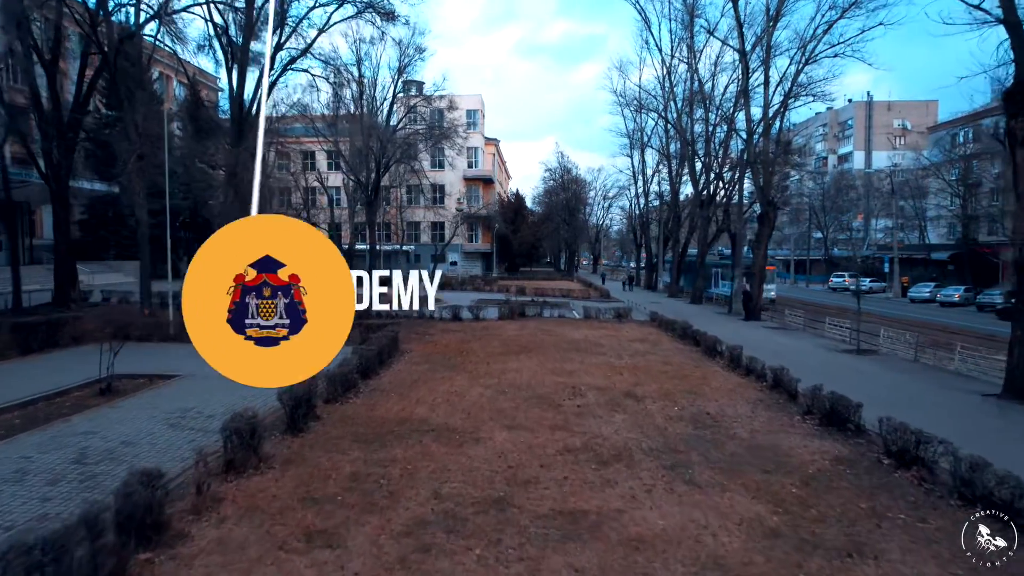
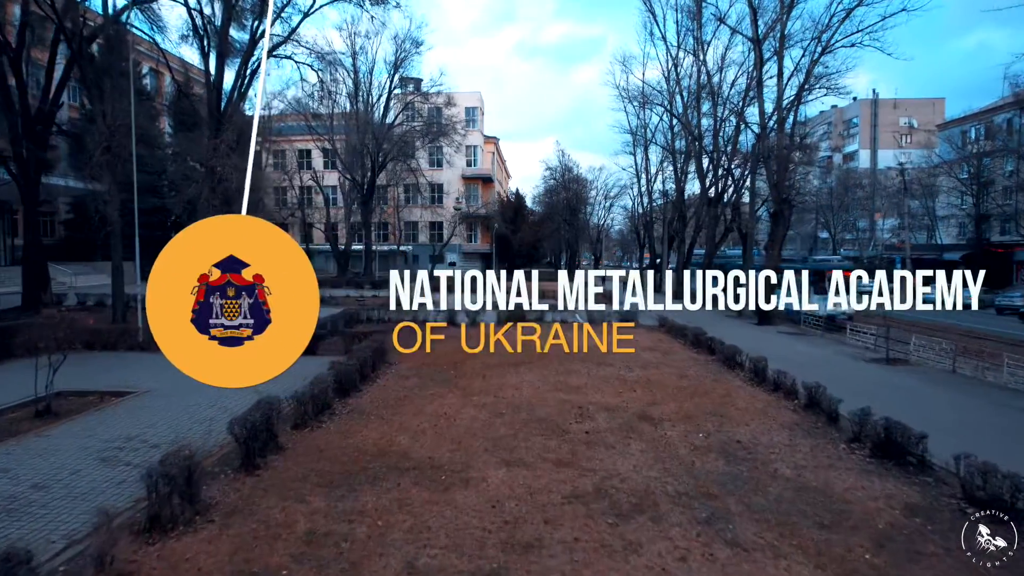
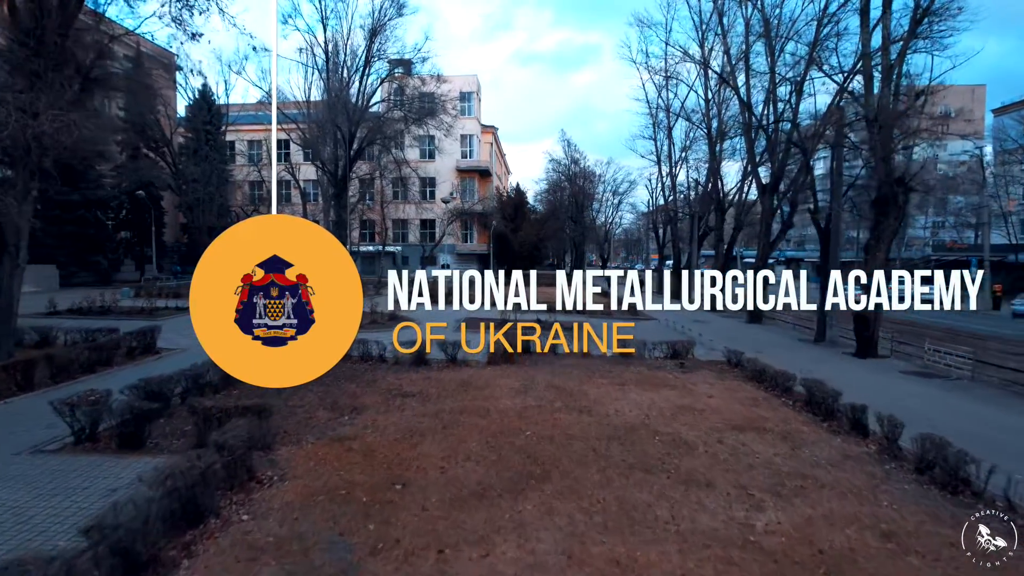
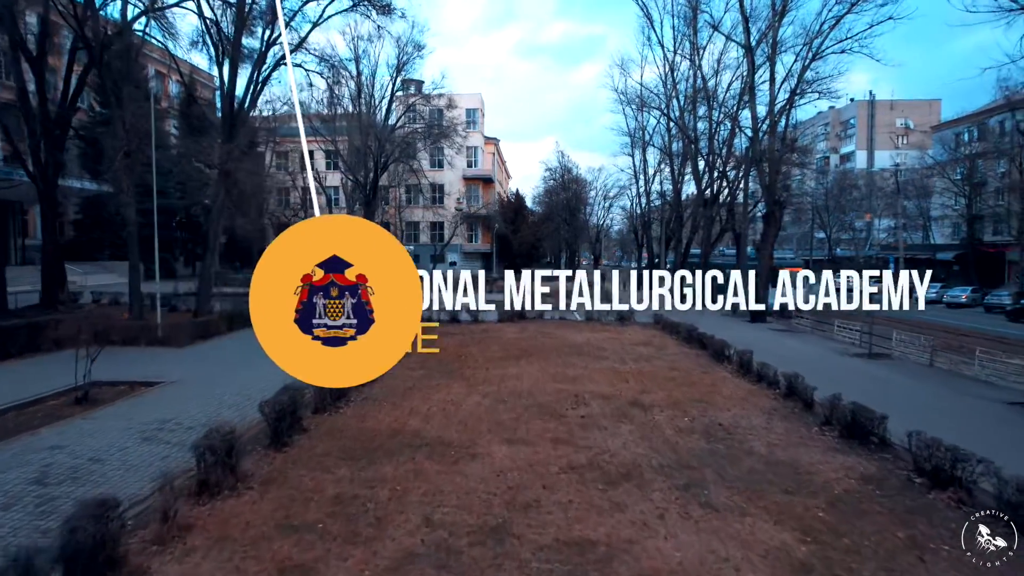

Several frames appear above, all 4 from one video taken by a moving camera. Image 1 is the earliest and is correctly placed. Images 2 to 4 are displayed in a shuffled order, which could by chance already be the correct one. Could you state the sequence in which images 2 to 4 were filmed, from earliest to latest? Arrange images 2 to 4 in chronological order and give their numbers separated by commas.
4, 2, 3
